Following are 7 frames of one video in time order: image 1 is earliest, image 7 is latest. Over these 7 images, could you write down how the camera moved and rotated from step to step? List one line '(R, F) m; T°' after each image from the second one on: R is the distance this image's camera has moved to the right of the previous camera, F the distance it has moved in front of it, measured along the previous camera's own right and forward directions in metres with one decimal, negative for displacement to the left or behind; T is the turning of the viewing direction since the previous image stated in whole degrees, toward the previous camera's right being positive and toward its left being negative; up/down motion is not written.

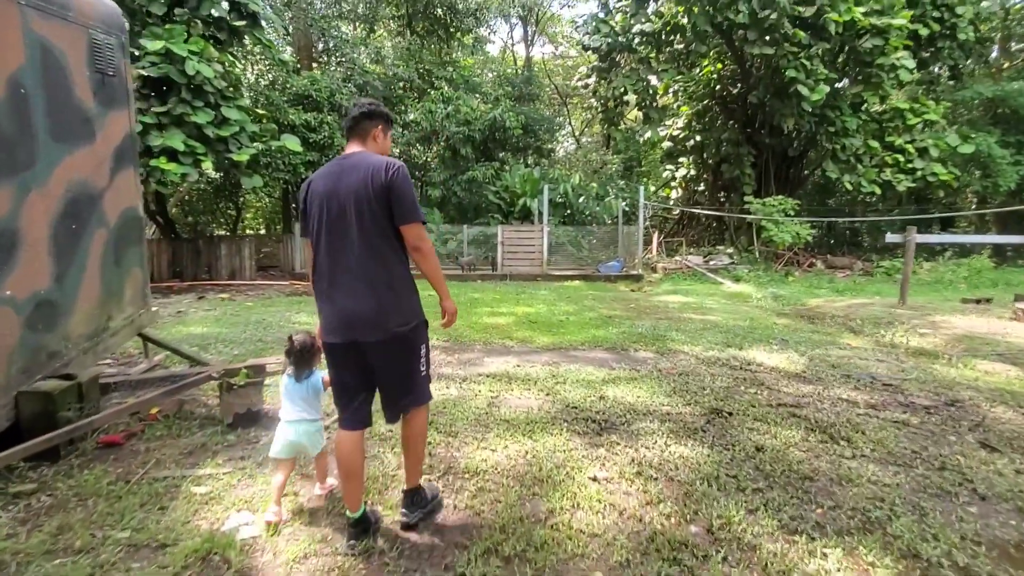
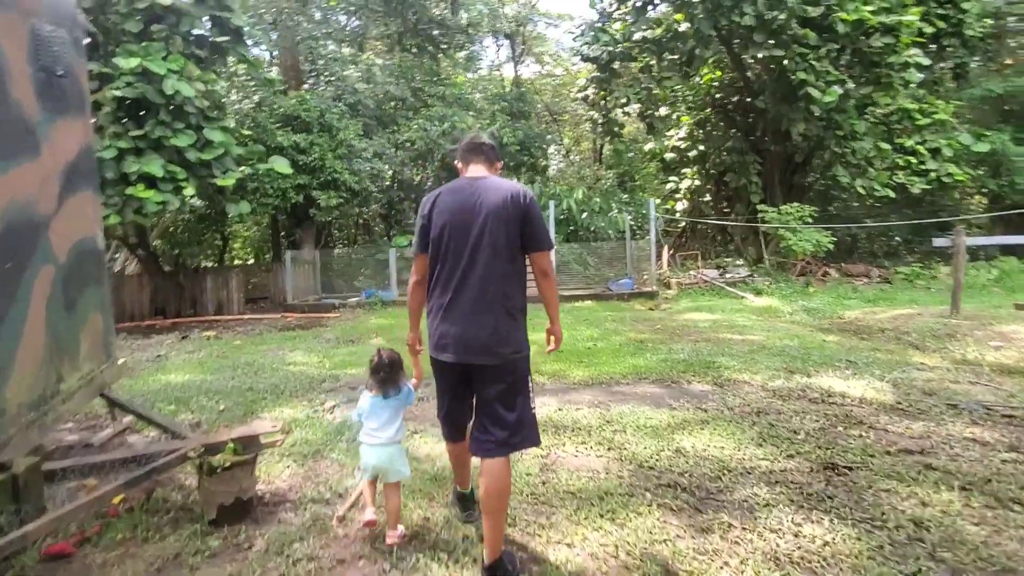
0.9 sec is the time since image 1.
(-0.3, +0.7) m; +1°
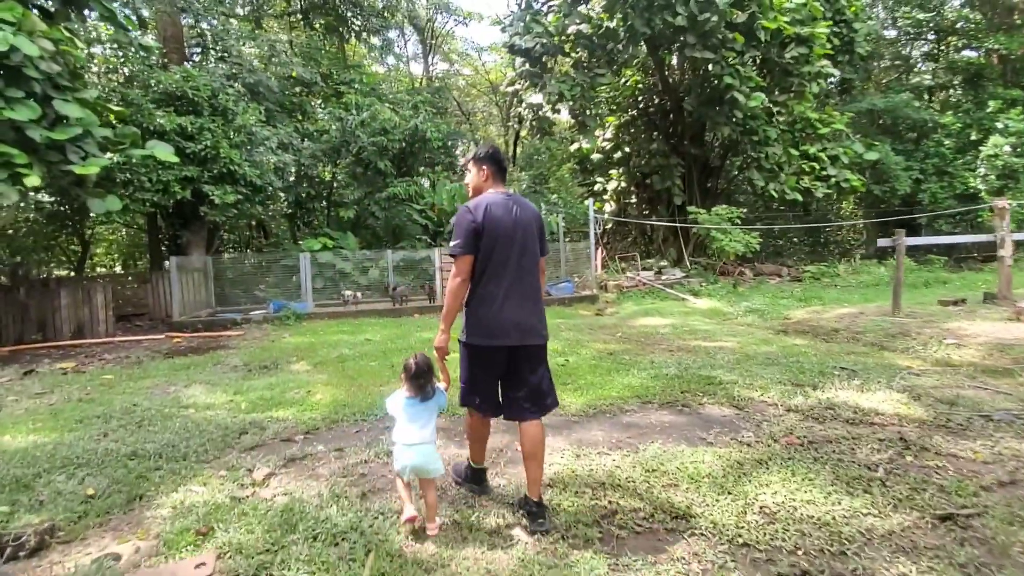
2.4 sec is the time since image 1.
(-0.6, +0.9) m; +11°
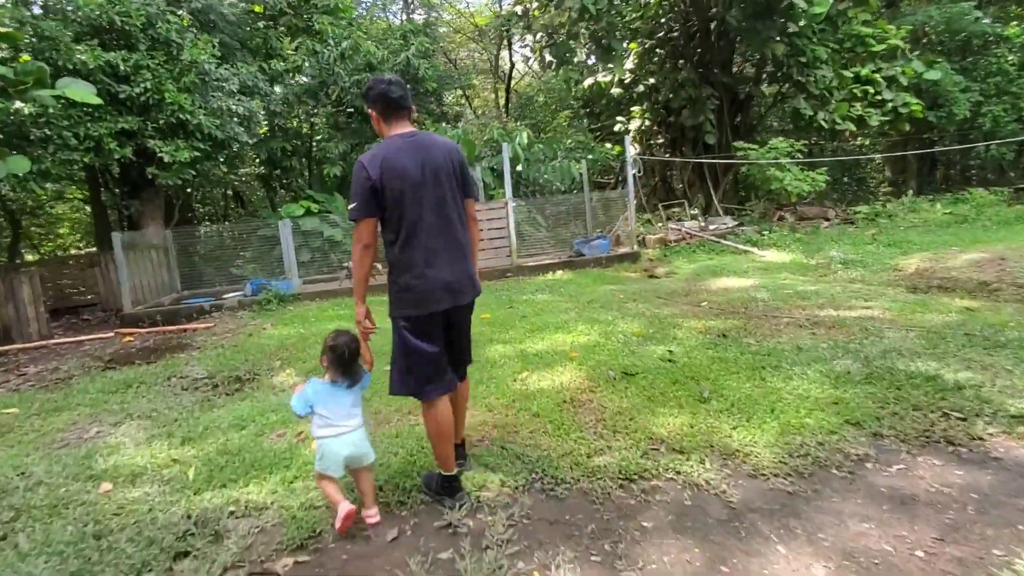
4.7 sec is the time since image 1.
(-0.6, +1.8) m; +1°
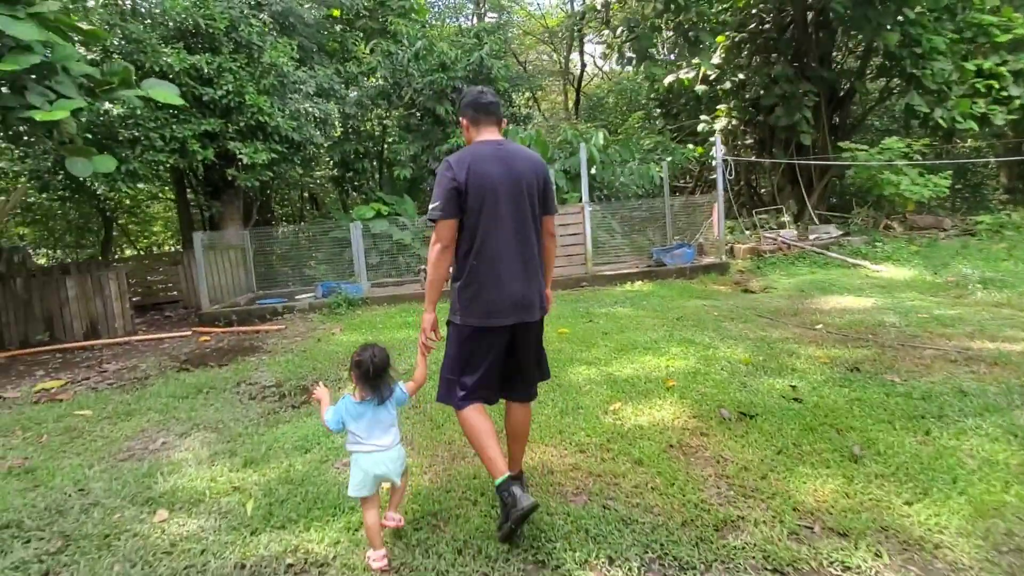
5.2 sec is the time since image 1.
(-0.2, +0.4) m; -7°
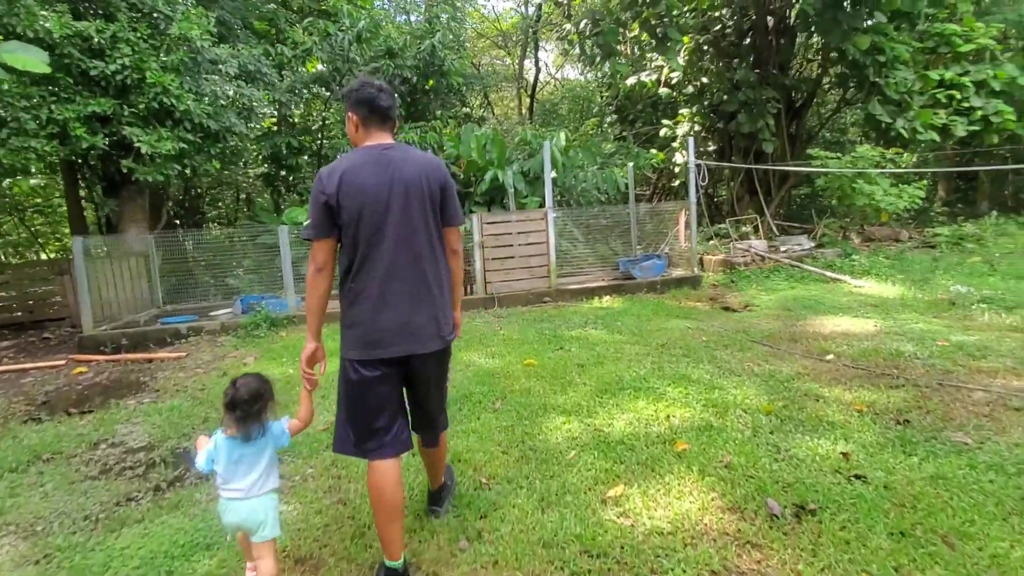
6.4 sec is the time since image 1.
(0.0, +0.9) m; +5°
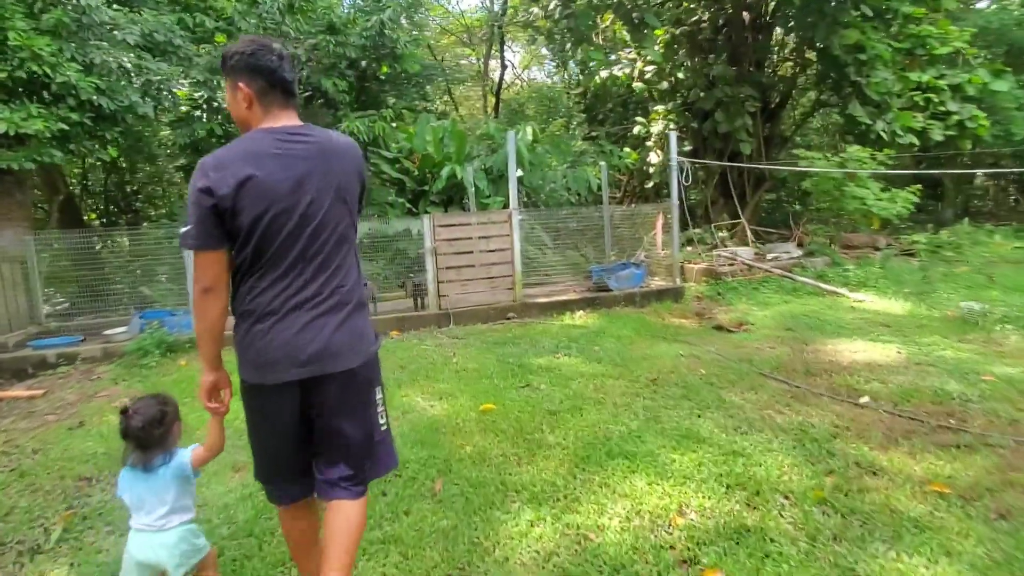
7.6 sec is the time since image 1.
(+0.1, +1.0) m; +4°
